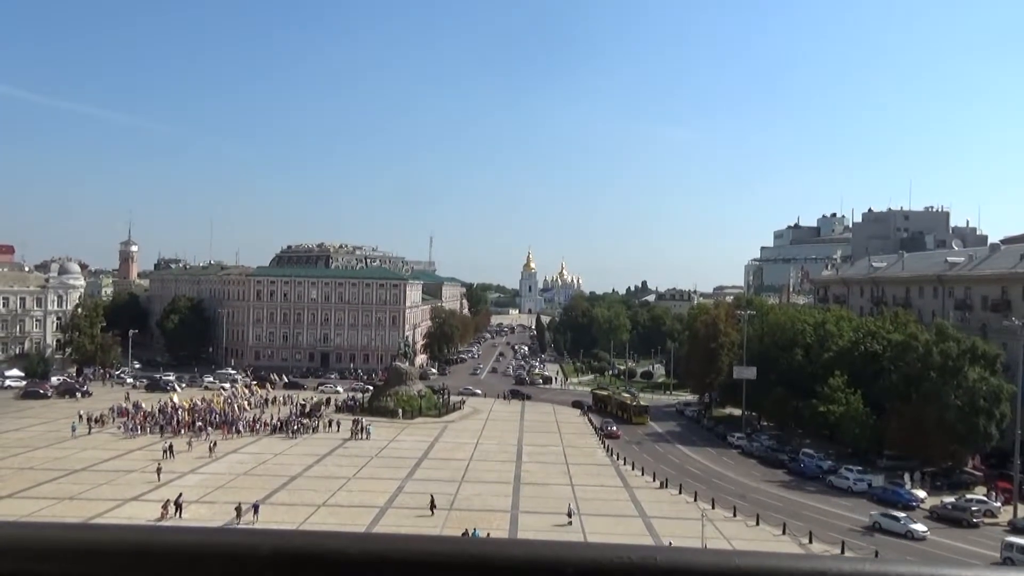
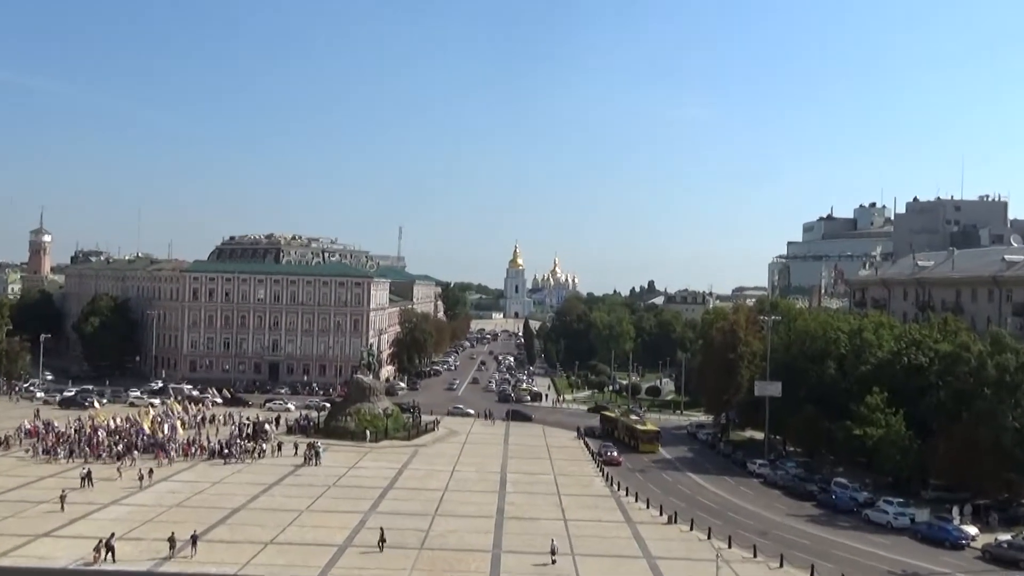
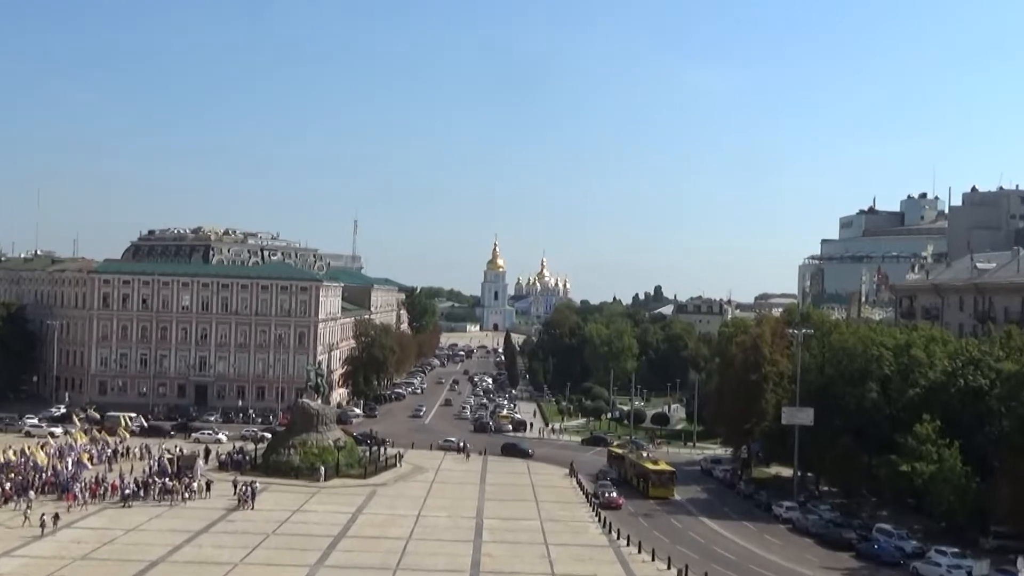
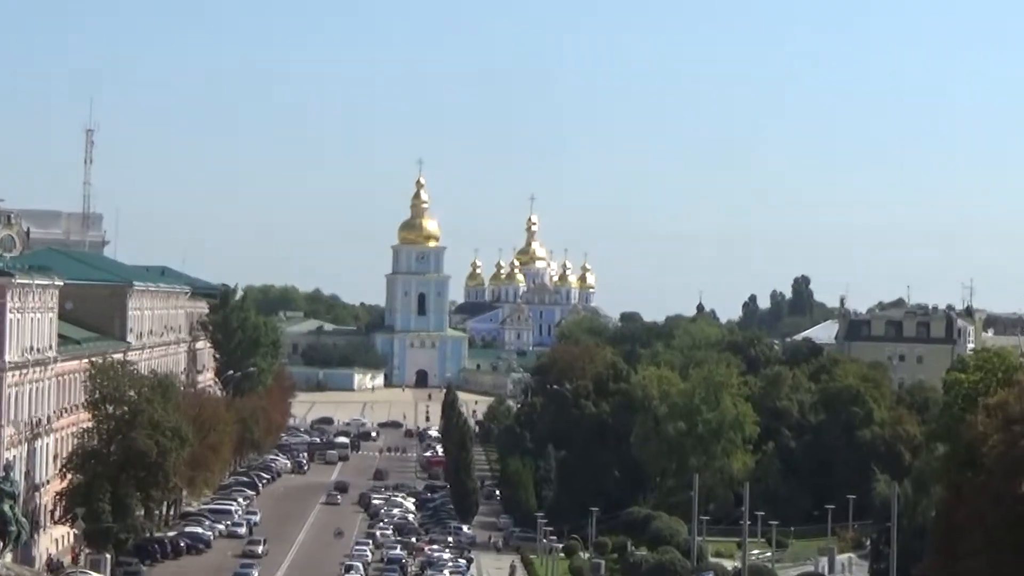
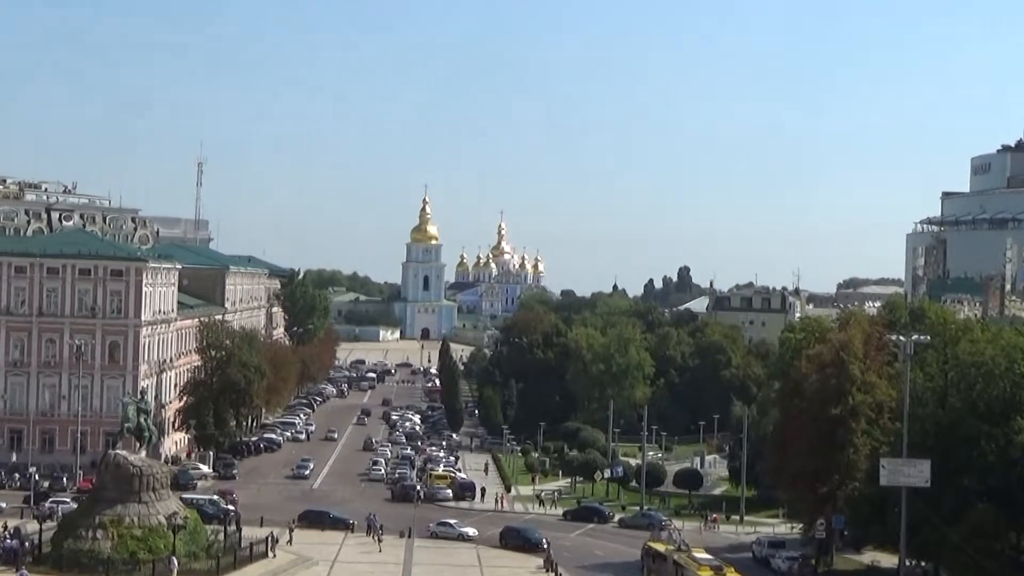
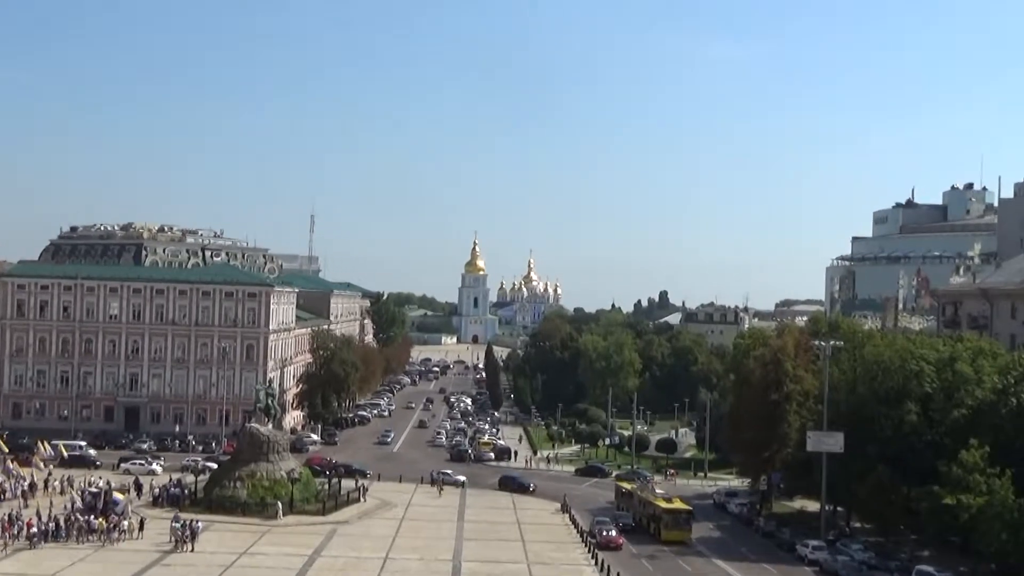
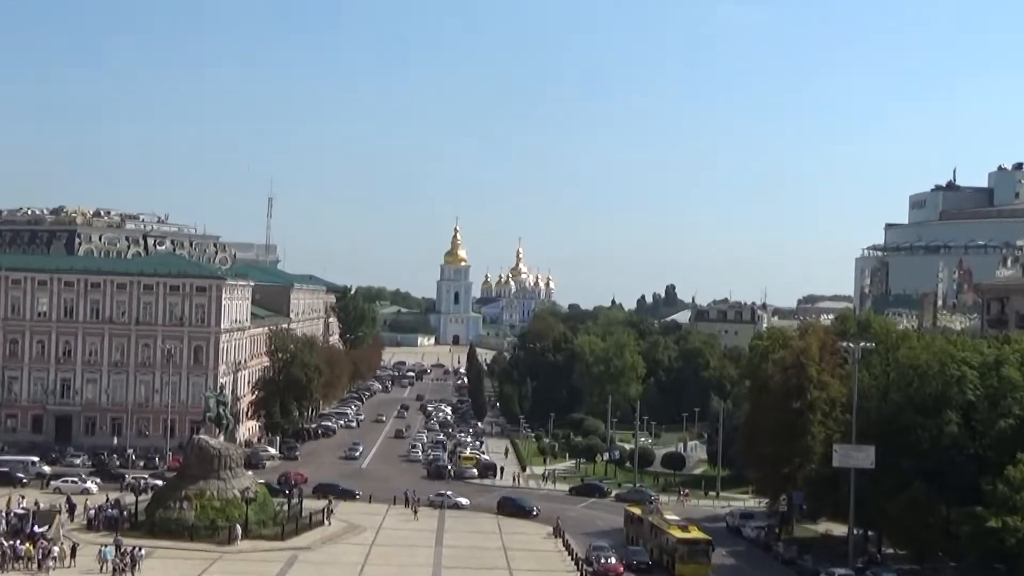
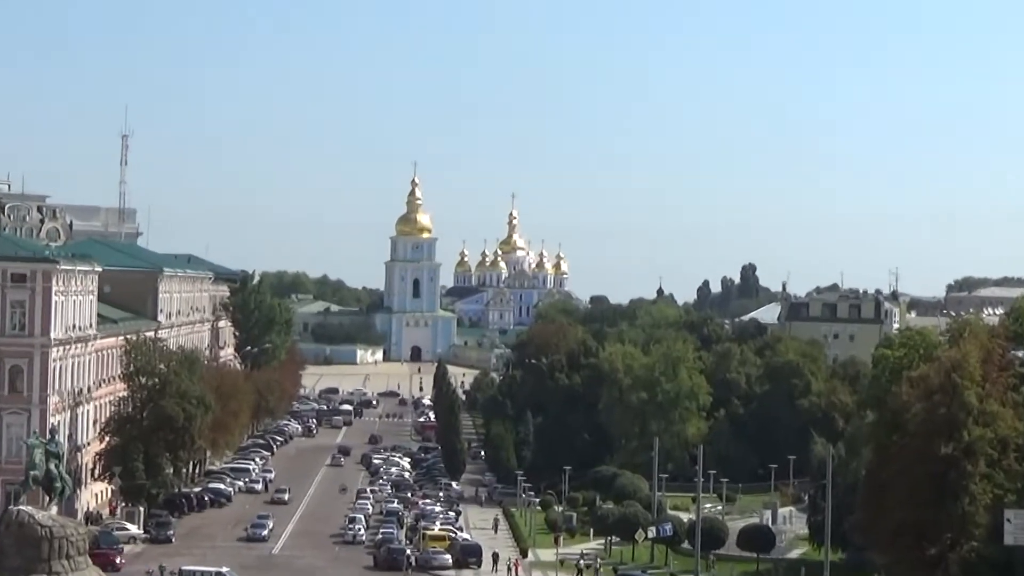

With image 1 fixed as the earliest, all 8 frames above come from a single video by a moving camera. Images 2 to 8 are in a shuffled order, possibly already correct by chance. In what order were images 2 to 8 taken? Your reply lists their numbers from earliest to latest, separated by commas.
2, 3, 6, 7, 5, 8, 4
